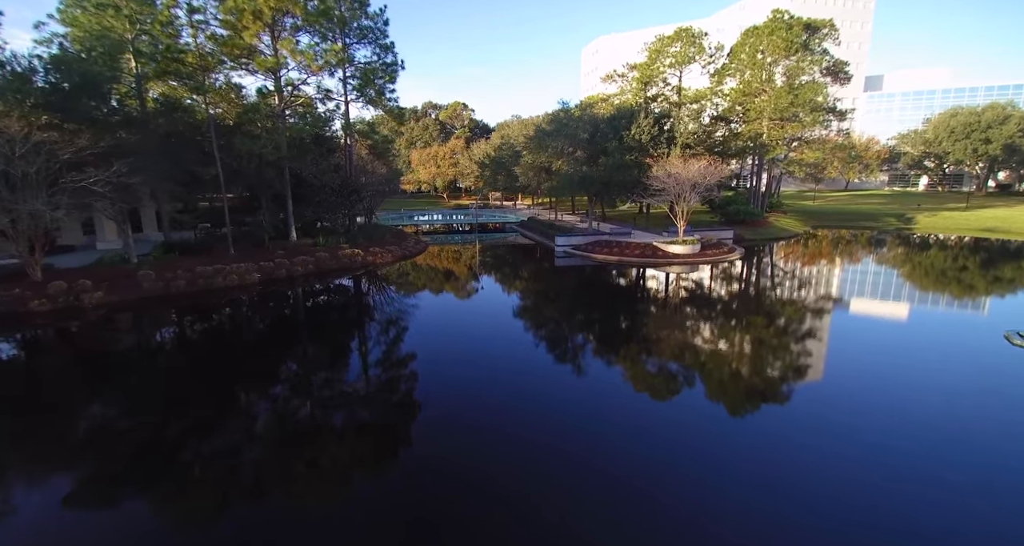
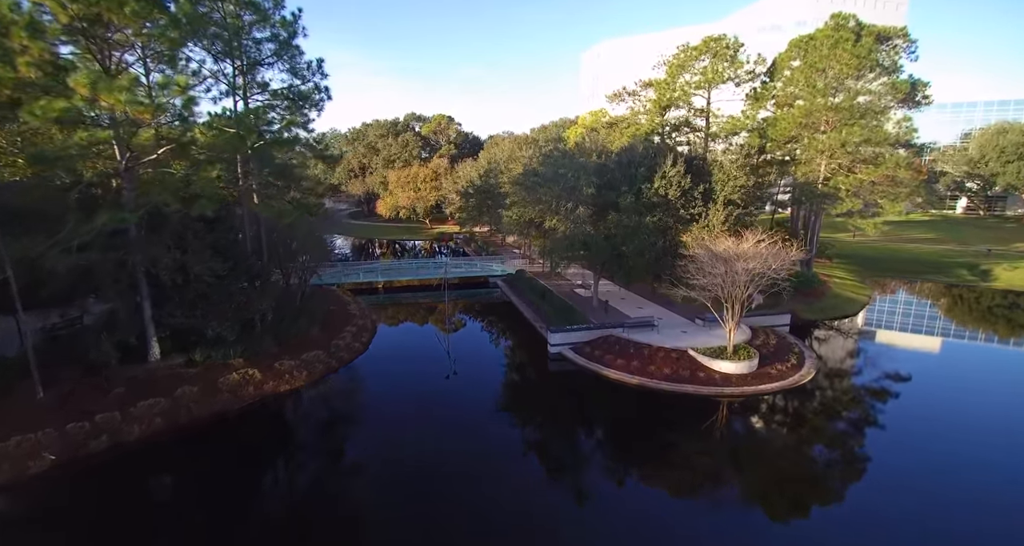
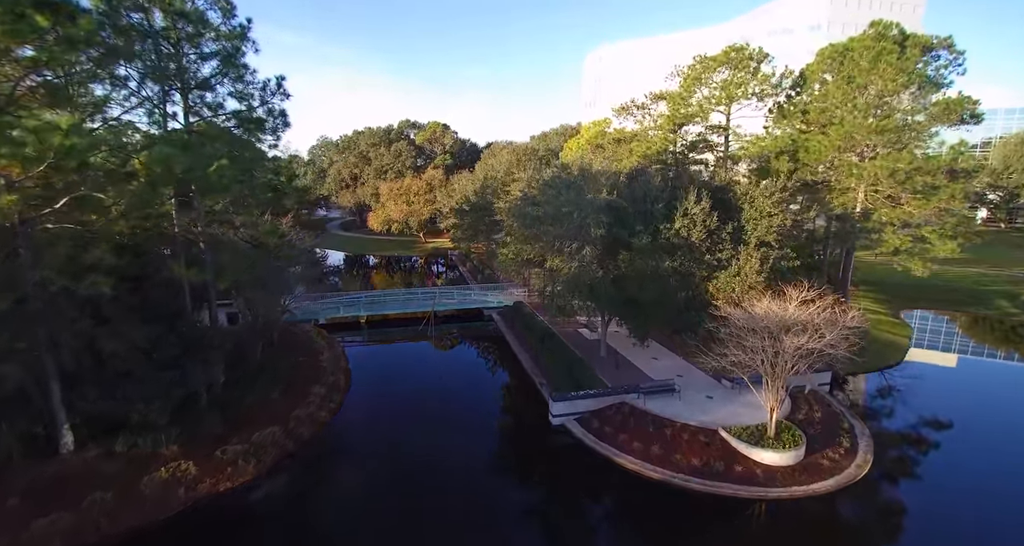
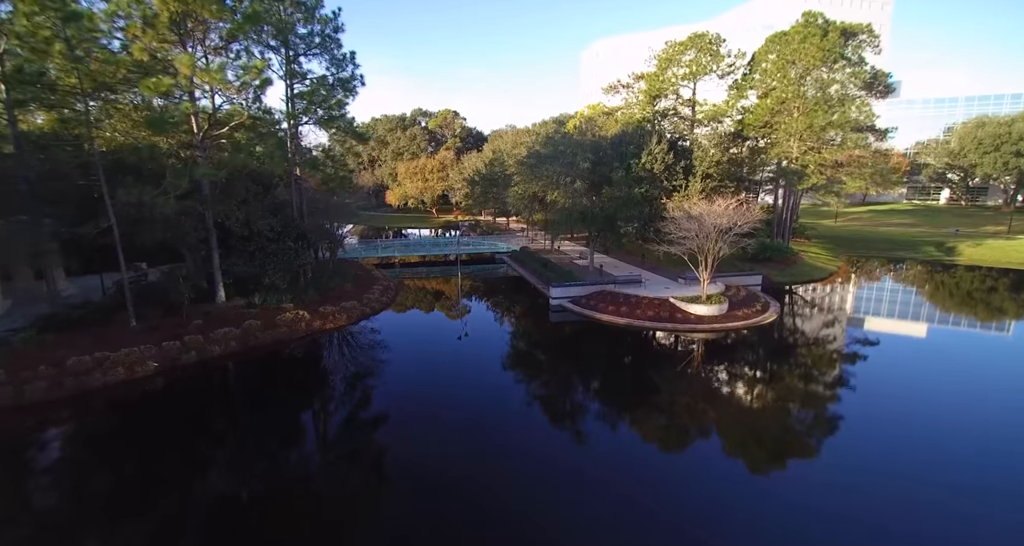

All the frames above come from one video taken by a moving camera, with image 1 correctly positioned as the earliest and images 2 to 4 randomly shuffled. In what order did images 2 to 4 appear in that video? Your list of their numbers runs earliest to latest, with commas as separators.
4, 2, 3
